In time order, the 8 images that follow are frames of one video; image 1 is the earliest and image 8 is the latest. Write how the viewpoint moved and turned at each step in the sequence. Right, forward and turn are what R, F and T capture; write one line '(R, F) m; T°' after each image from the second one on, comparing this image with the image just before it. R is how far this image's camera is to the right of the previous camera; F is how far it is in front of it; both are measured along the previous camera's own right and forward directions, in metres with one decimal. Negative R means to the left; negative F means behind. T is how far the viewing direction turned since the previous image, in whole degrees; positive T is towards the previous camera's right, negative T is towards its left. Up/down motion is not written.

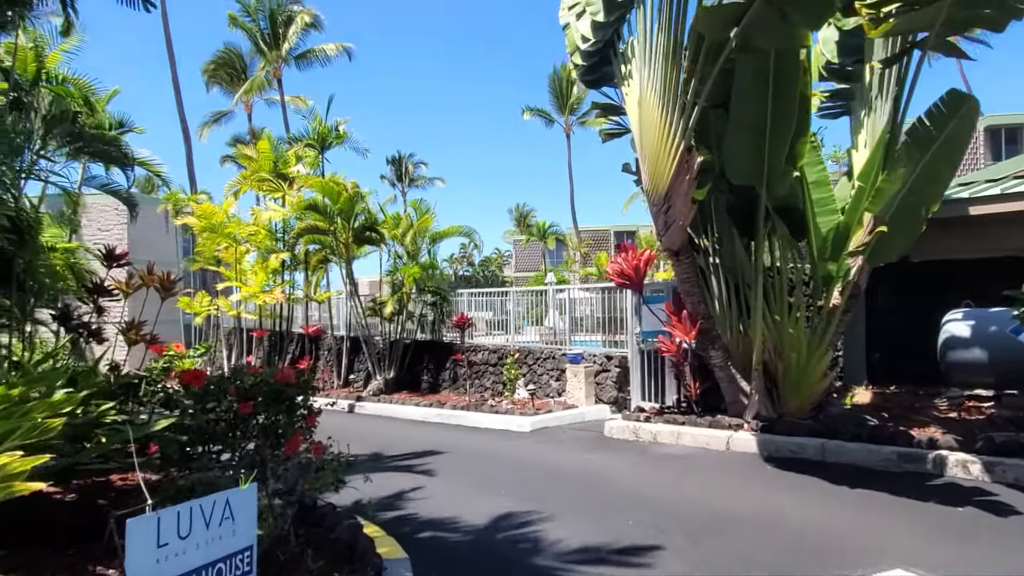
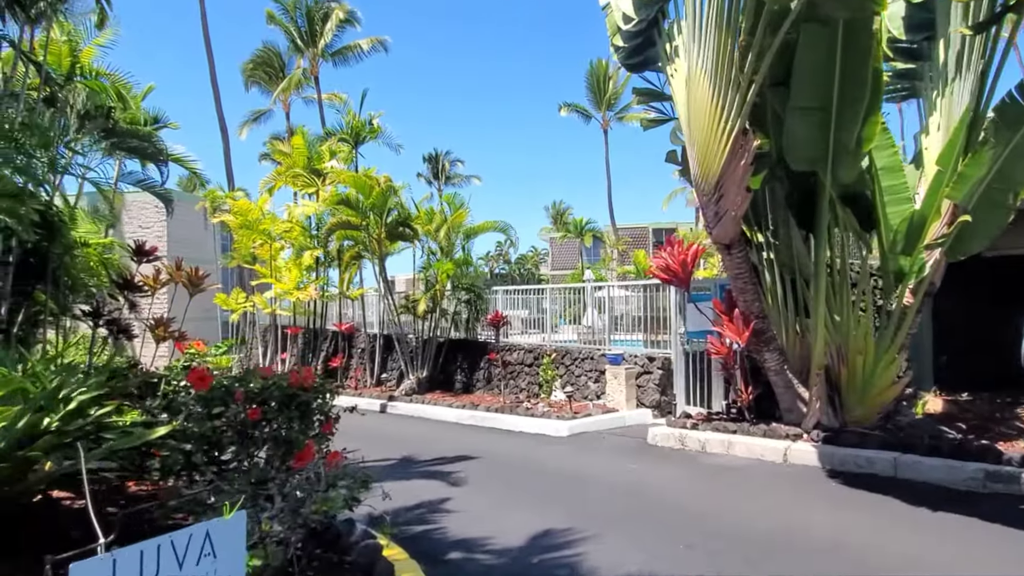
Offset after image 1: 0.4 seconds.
(0.0, +0.5) m; -3°
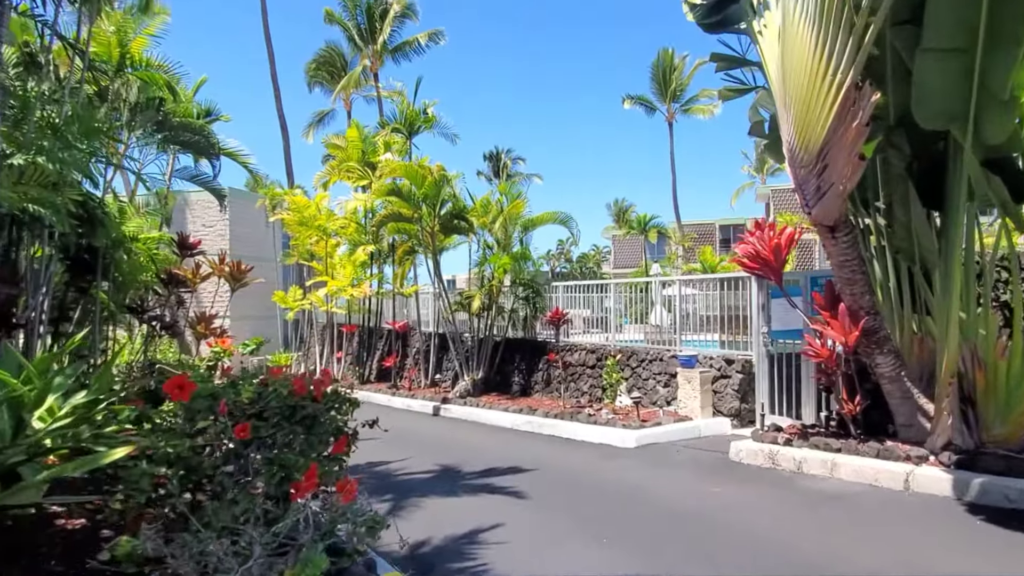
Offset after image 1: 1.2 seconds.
(0.0, +1.0) m; -5°
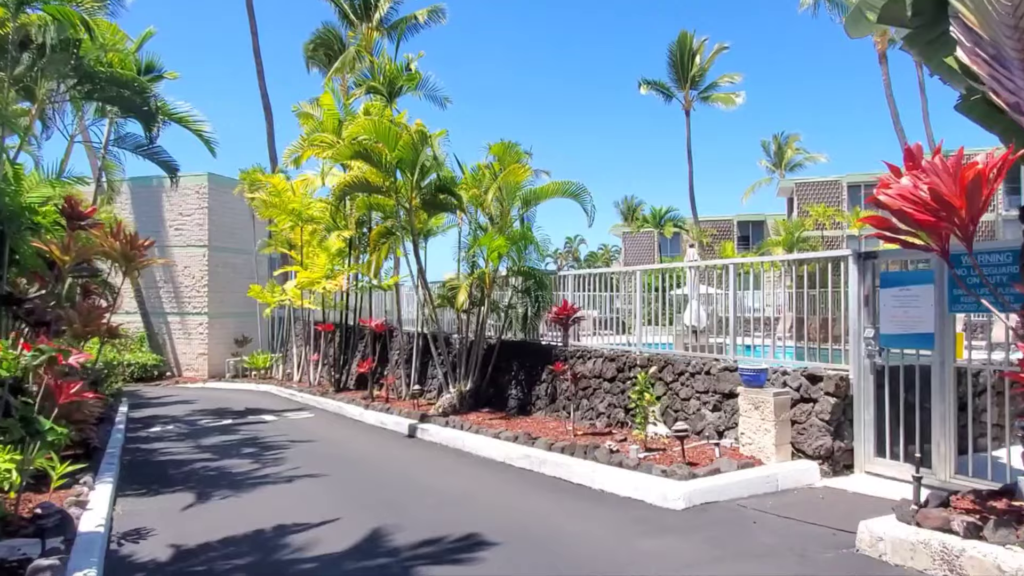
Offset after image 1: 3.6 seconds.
(+0.2, +3.1) m; -1°
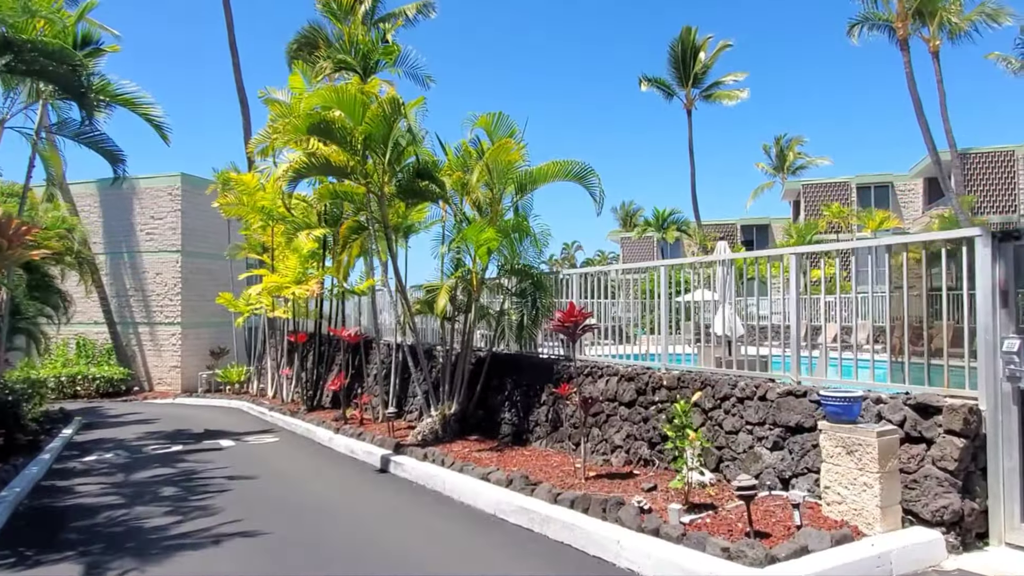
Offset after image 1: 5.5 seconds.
(0.0, +2.0) m; 0°
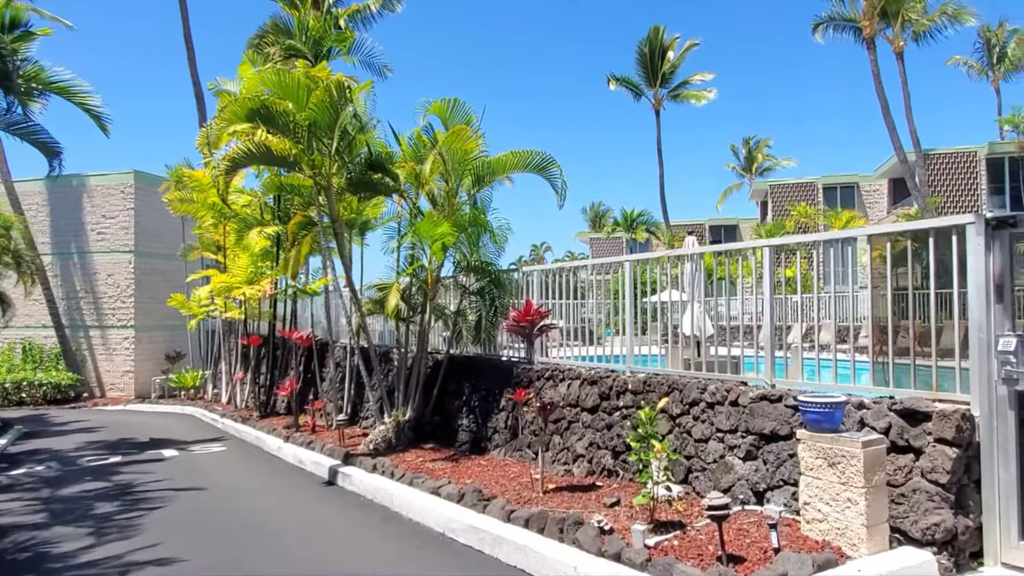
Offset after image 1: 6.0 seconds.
(+0.2, +0.6) m; +2°
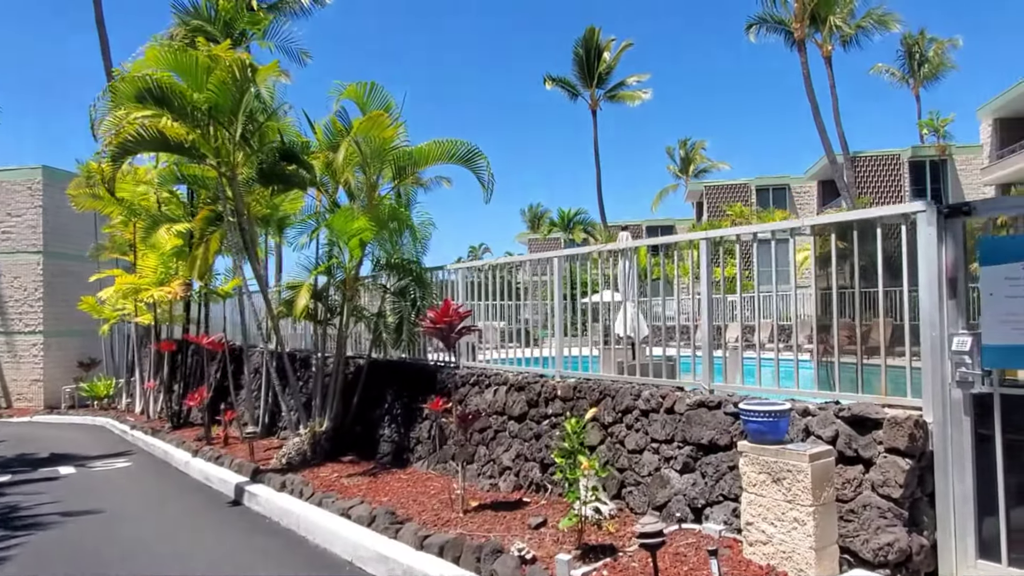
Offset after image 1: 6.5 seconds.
(+0.2, +0.6) m; +5°
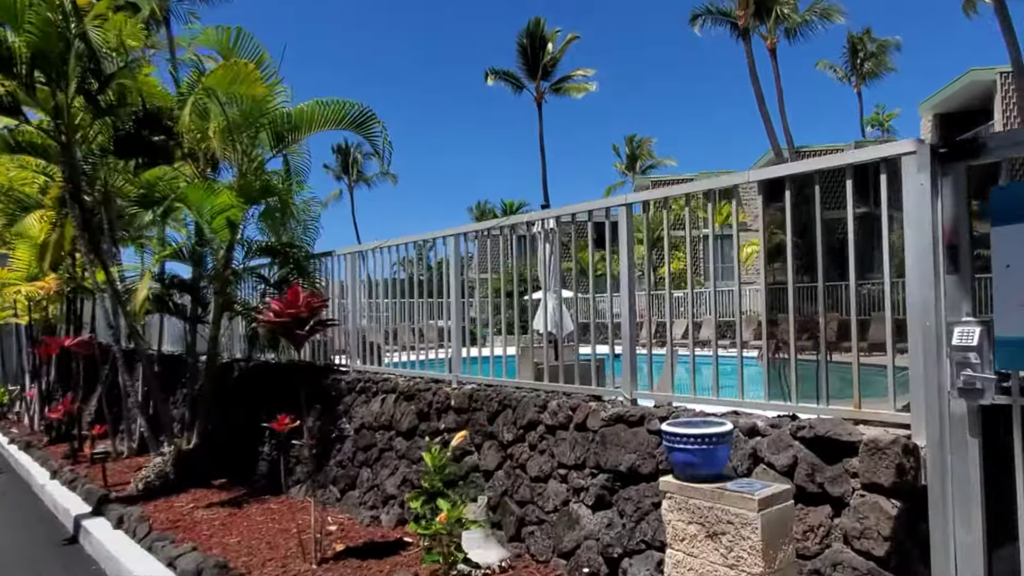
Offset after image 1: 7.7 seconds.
(+0.5, +1.2) m; +4°
